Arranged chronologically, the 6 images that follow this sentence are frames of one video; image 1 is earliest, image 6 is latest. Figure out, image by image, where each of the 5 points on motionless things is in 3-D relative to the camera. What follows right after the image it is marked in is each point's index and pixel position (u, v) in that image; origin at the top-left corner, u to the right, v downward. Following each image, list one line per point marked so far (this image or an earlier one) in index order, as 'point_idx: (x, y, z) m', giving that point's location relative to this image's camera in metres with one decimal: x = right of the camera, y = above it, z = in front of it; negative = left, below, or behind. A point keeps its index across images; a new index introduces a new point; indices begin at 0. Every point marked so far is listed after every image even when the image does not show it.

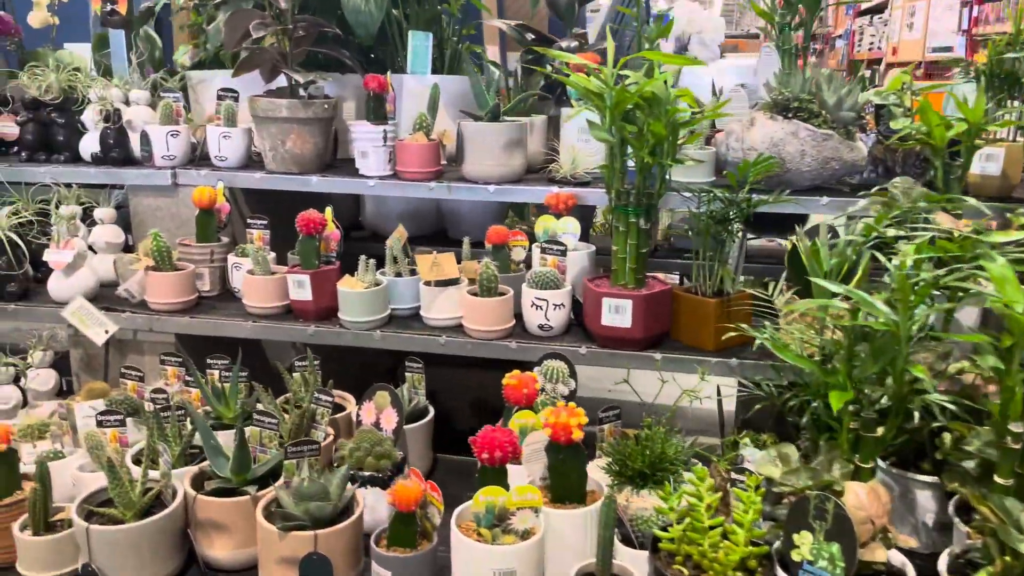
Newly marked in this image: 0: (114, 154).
0: (-1.1, +0.4, +2.3) m
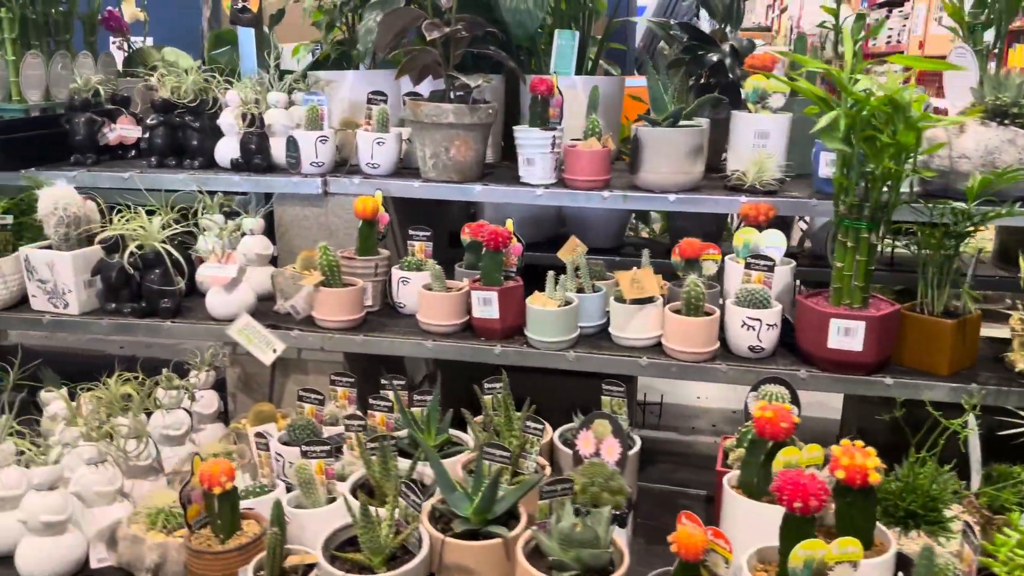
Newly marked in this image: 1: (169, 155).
0: (-0.7, +0.3, +2.1) m
1: (-0.9, +0.4, +2.3) m
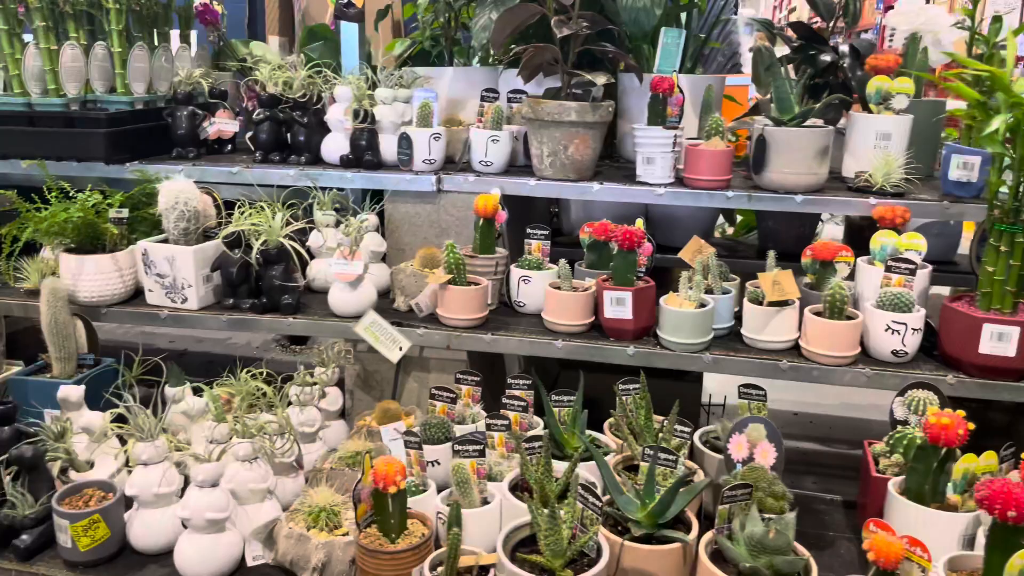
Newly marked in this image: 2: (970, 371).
0: (-0.4, +0.3, +2.1) m
1: (-0.7, +0.4, +2.2) m
2: (+0.9, -0.2, +1.6) m
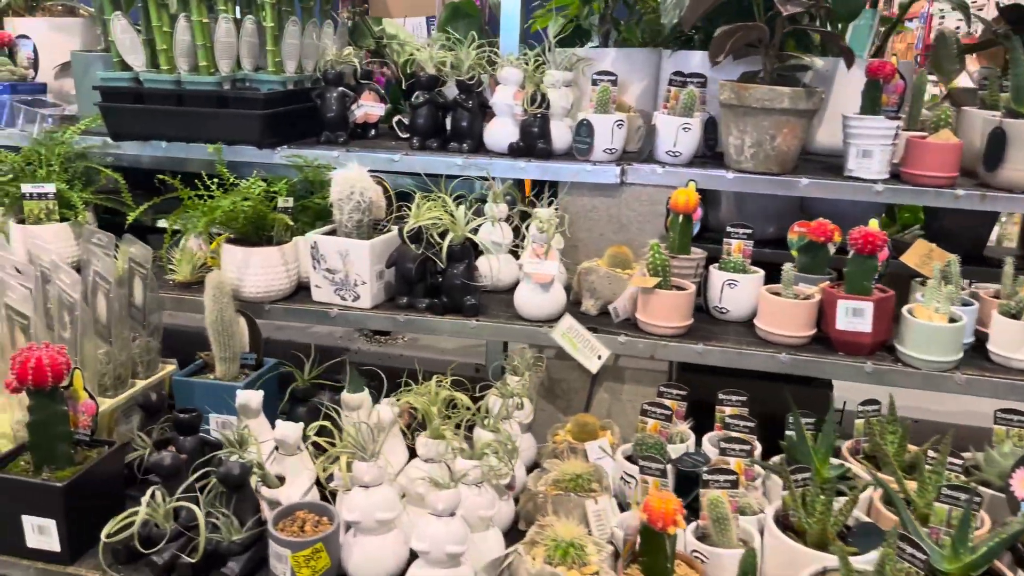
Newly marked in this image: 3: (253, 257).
0: (+0.1, +0.3, +2.0) m
1: (-0.2, +0.4, +2.1) m
2: (+1.3, -0.2, +1.4) m
3: (-0.6, +0.1, +1.7) m
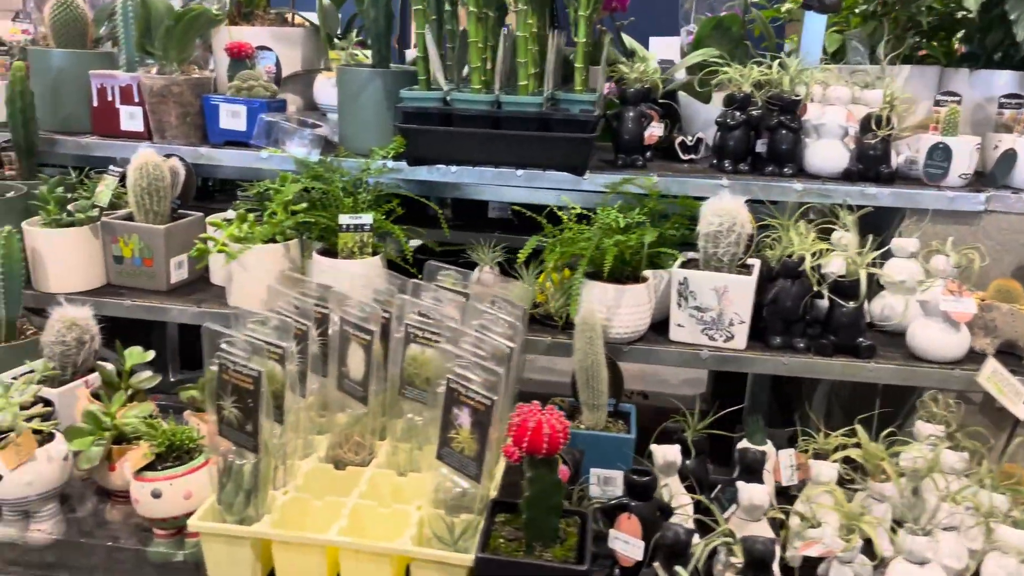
0: (+0.8, +0.3, +1.8) m
1: (+0.6, +0.3, +1.9) m
2: (+2.1, -0.3, +1.4) m
3: (+0.2, 0.0, +1.6) m
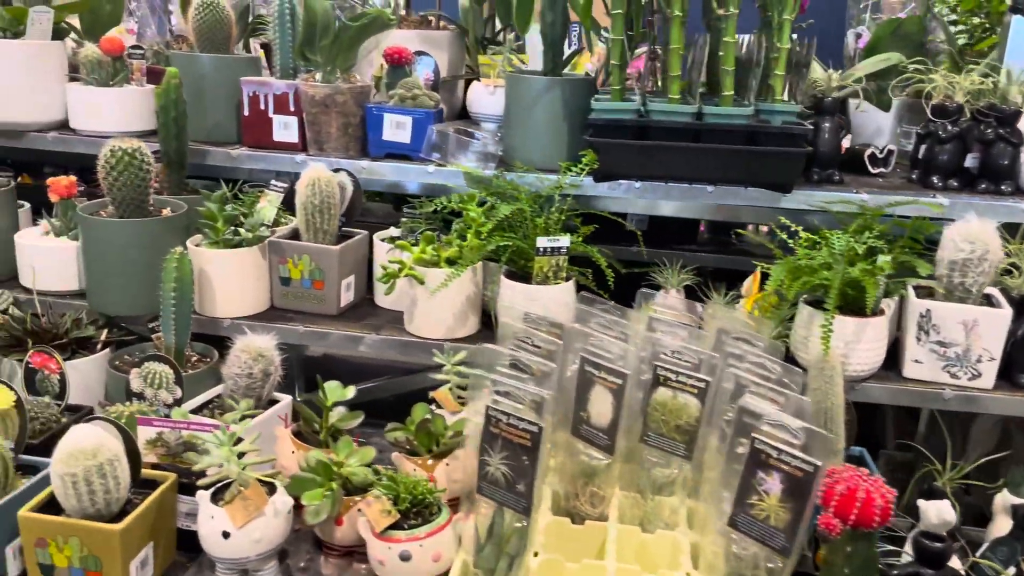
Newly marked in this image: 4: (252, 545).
0: (+1.2, +0.2, +1.7) m
1: (+1.0, +0.2, +1.8) m
2: (+2.5, -0.3, +1.2) m
3: (+0.6, -0.1, +1.4) m
4: (-0.4, -0.4, +1.2) m
